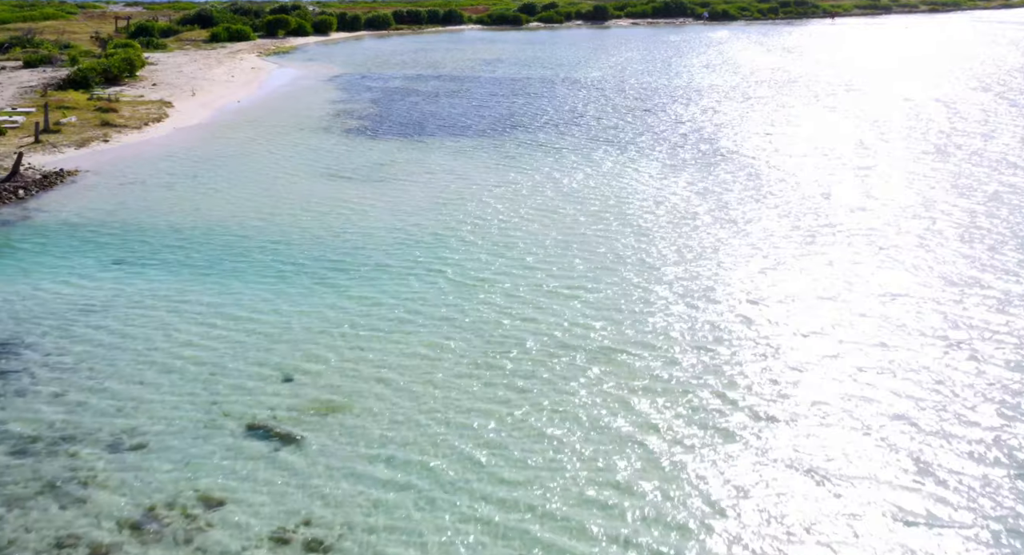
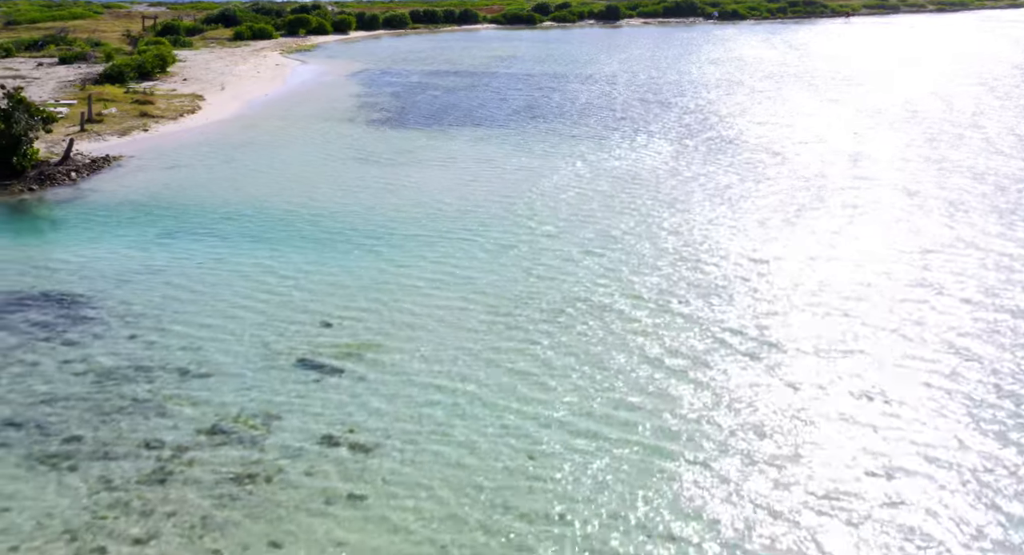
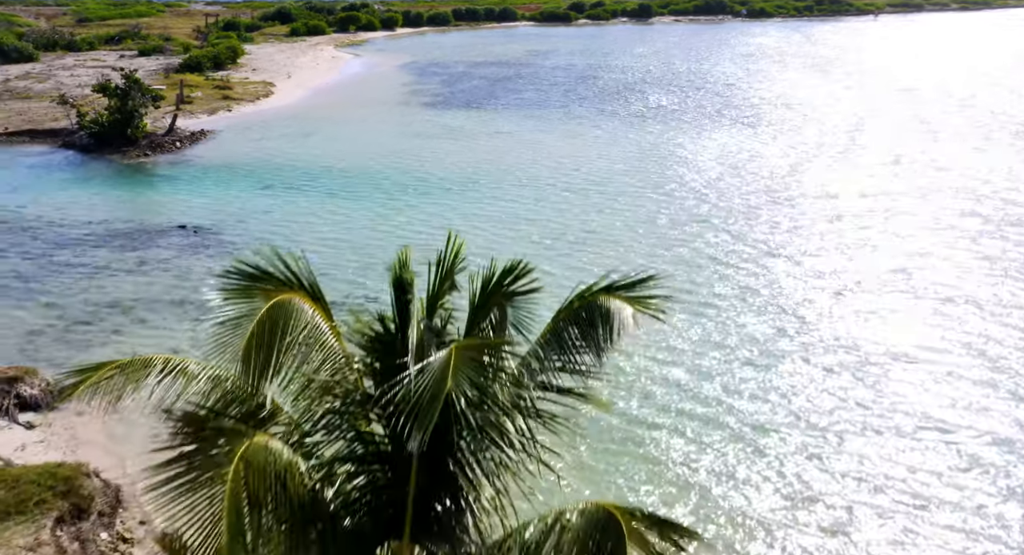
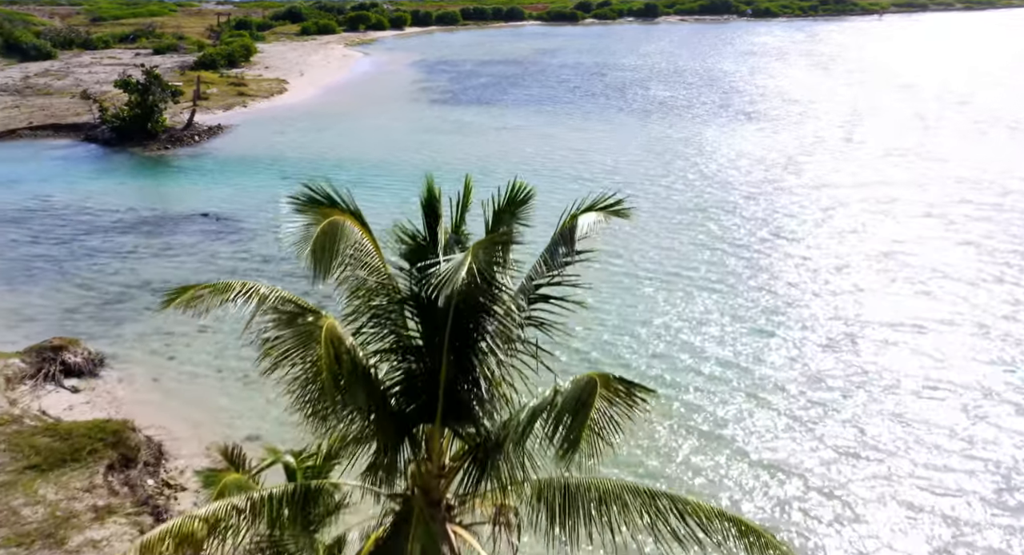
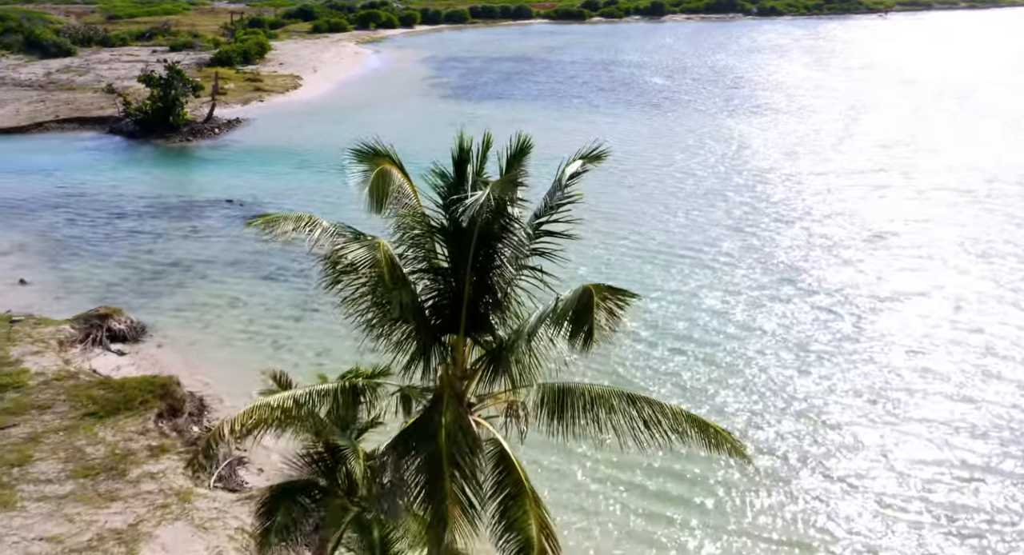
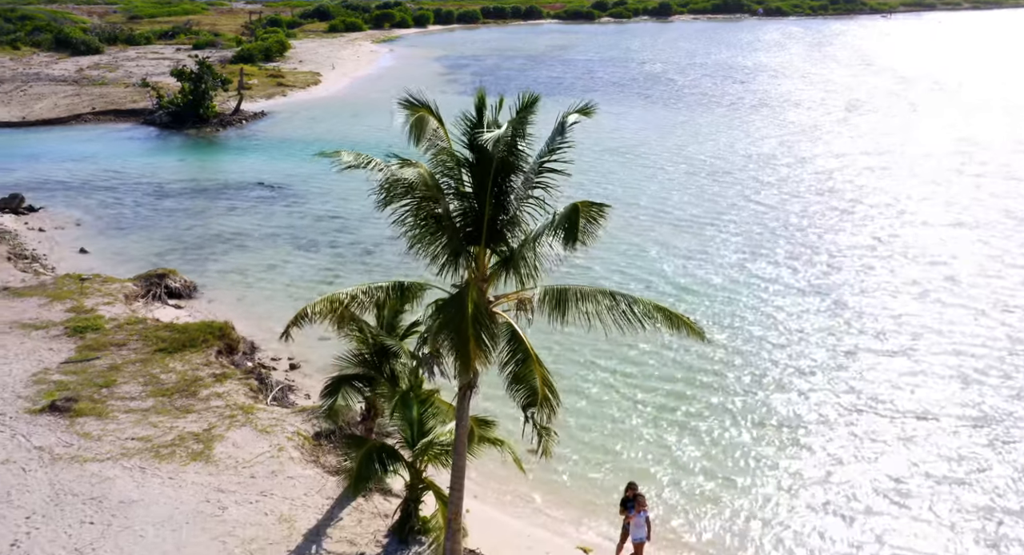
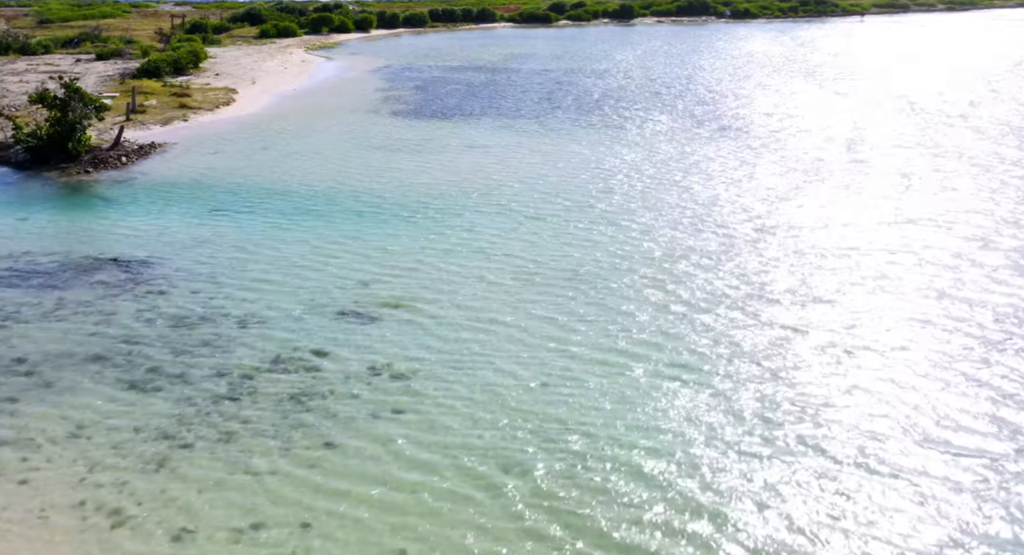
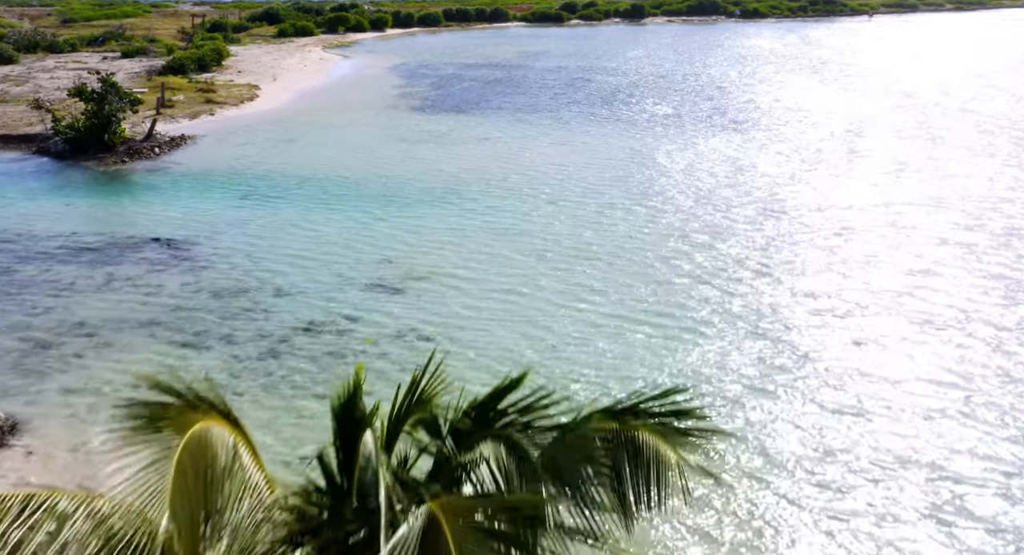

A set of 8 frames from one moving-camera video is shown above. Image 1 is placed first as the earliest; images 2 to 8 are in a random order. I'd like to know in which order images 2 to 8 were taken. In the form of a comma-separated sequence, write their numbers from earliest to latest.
2, 7, 8, 3, 4, 5, 6
